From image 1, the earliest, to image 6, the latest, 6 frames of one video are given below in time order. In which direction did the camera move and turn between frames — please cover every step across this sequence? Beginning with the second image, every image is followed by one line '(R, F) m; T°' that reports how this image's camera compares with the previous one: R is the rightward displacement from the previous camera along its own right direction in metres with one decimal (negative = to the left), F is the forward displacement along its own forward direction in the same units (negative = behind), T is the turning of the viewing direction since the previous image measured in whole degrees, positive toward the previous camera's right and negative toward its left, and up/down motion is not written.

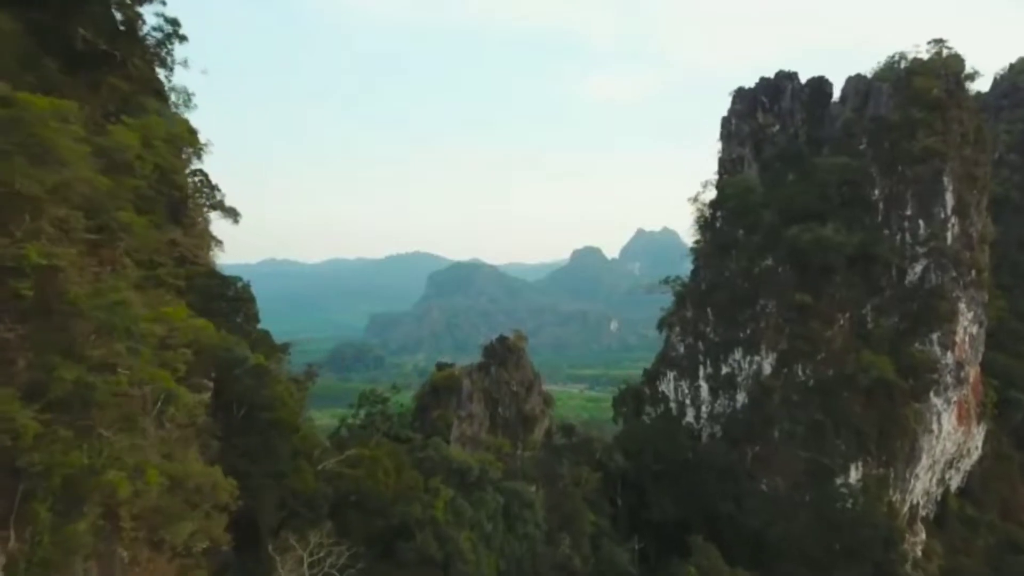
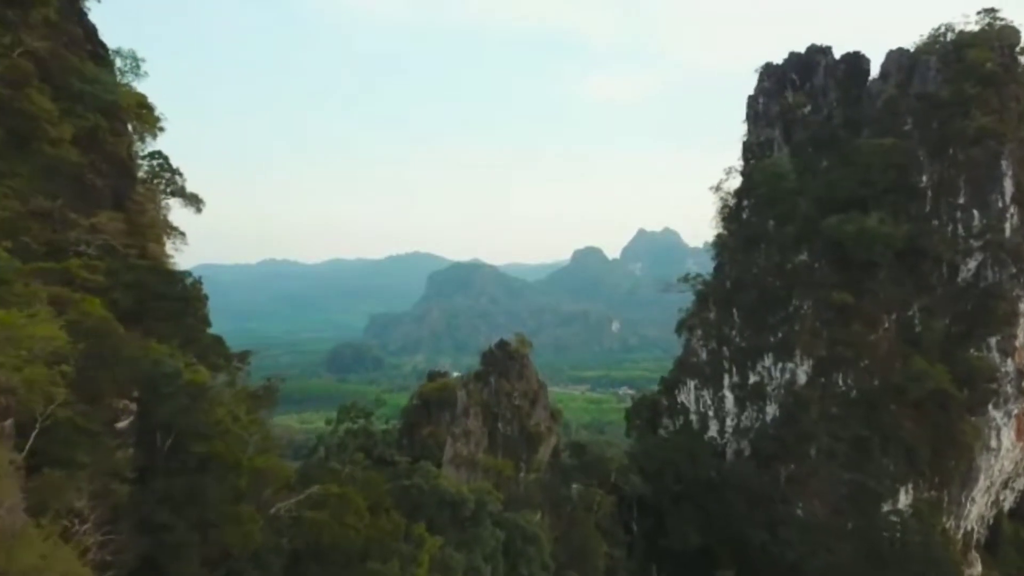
(0.0, +2.8) m; 0°
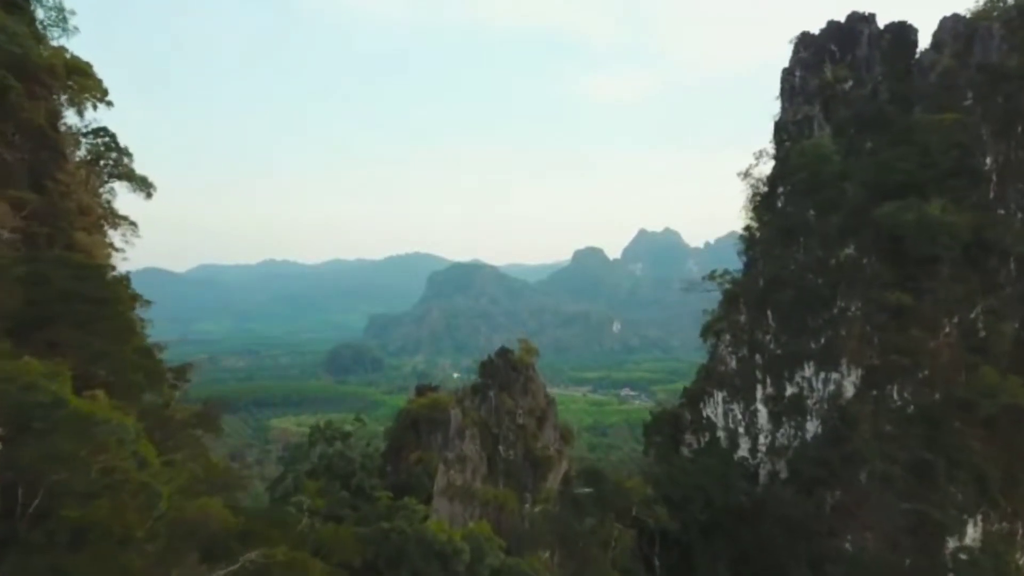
(-0.1, +2.8) m; 0°
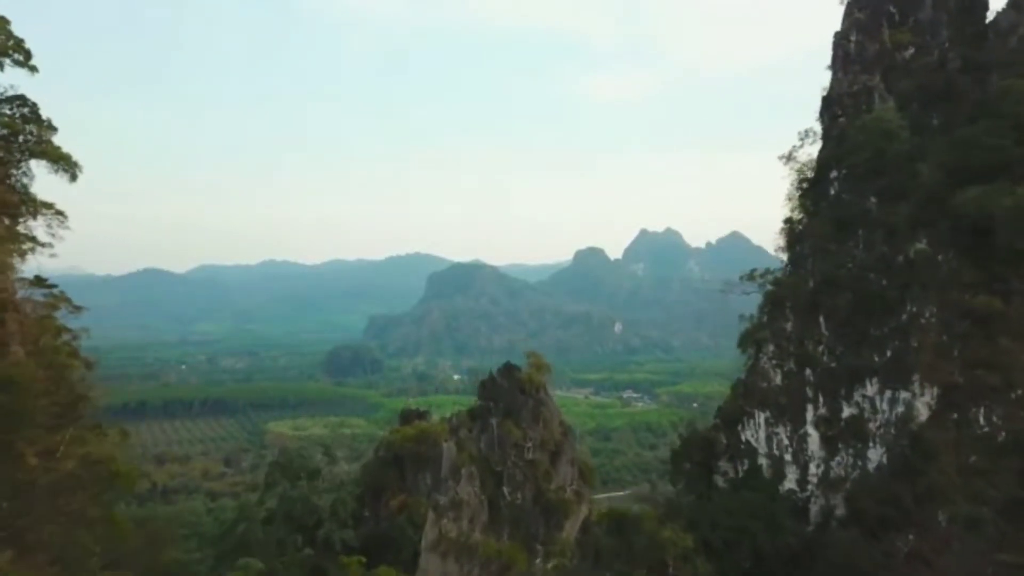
(-0.1, +3.1) m; 0°
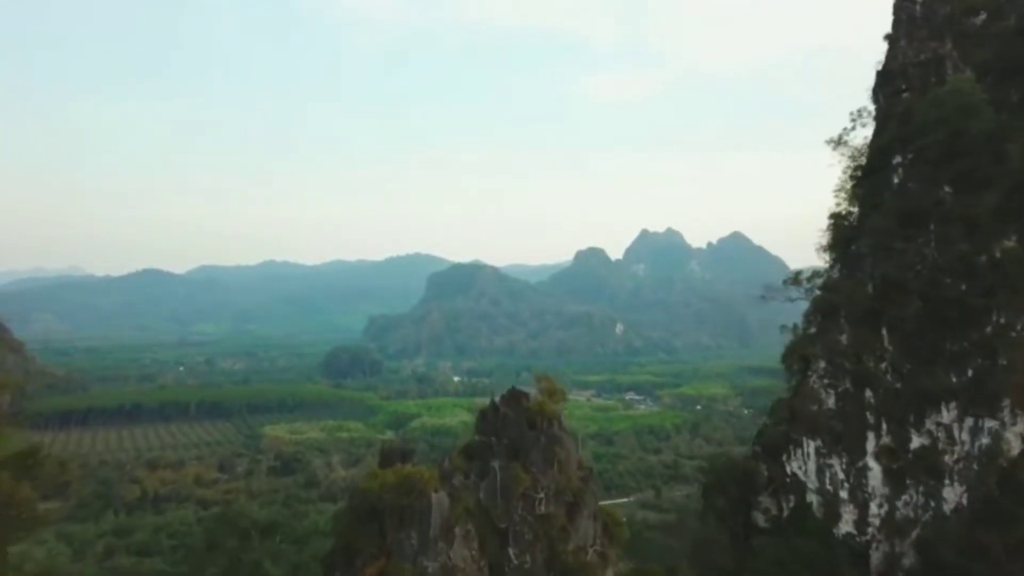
(-0.1, +2.6) m; 0°
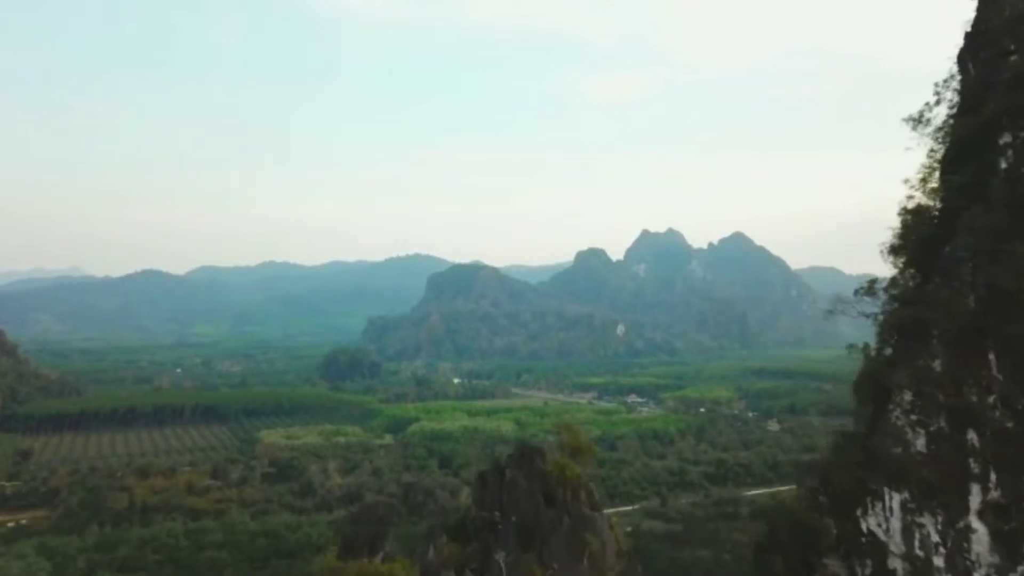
(-0.1, +3.0) m; 0°
